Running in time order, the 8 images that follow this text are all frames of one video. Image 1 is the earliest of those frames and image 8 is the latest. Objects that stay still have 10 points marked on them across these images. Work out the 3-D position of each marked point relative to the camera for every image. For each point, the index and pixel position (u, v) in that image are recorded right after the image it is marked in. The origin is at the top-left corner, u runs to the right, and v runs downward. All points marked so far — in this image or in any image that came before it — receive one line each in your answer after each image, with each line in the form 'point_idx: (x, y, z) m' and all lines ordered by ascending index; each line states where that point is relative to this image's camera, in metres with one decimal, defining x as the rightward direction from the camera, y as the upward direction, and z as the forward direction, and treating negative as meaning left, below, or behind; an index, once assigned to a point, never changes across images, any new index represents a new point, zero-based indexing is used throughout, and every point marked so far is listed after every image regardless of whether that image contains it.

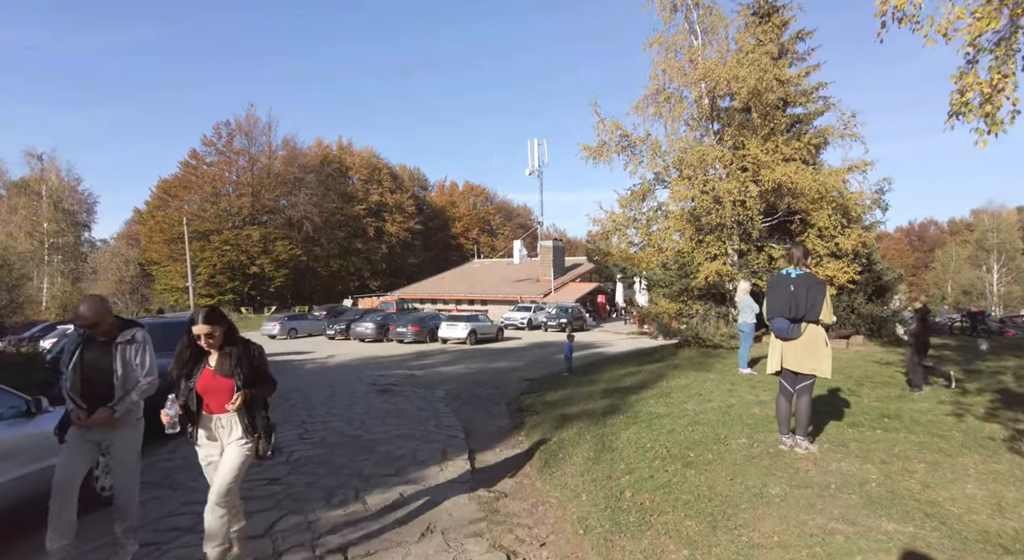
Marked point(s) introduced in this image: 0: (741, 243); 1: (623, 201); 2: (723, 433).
0: (+6.4, +1.0, +17.0) m
1: (+3.6, +2.5, +20.2) m
2: (+2.1, -1.5, +6.2) m
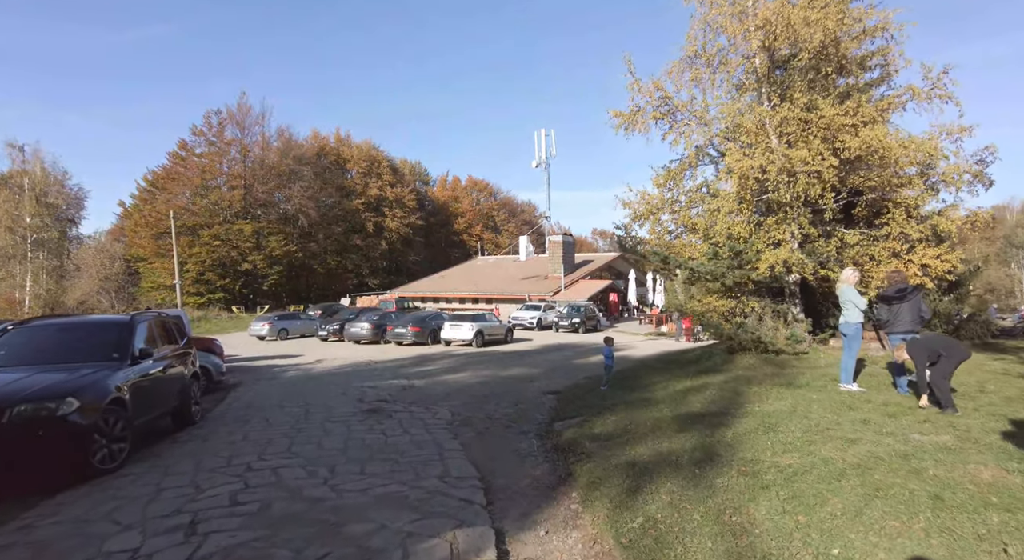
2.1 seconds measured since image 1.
0: (+6.8, +1.2, +14.1) m
1: (+4.0, +2.7, +17.3) m
2: (+2.5, -1.4, +3.3) m
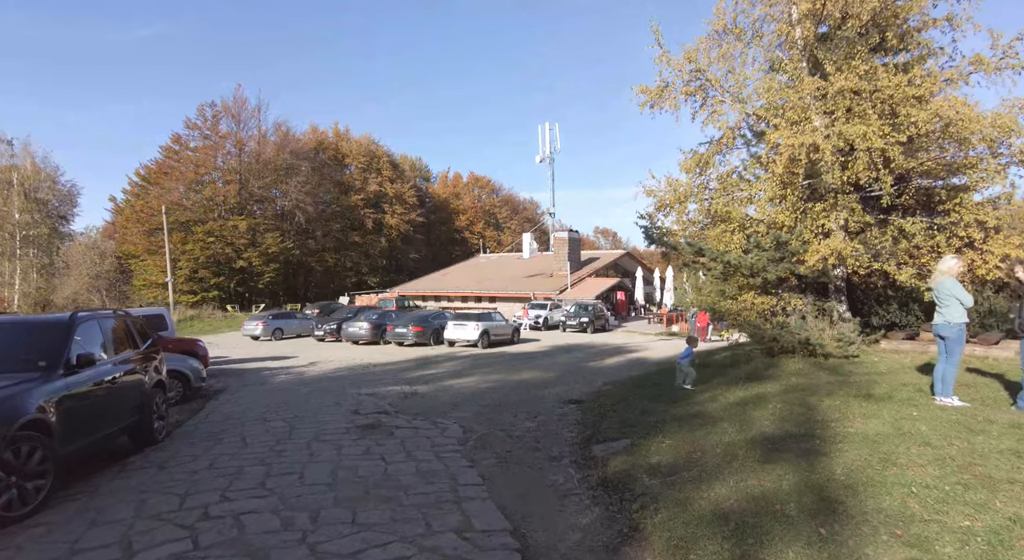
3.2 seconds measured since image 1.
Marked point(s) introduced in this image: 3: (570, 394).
0: (+7.1, +1.3, +12.5) m
1: (+4.3, +2.8, +15.7) m
2: (+2.8, -1.2, +1.7) m
3: (+1.2, -2.3, +12.6) m
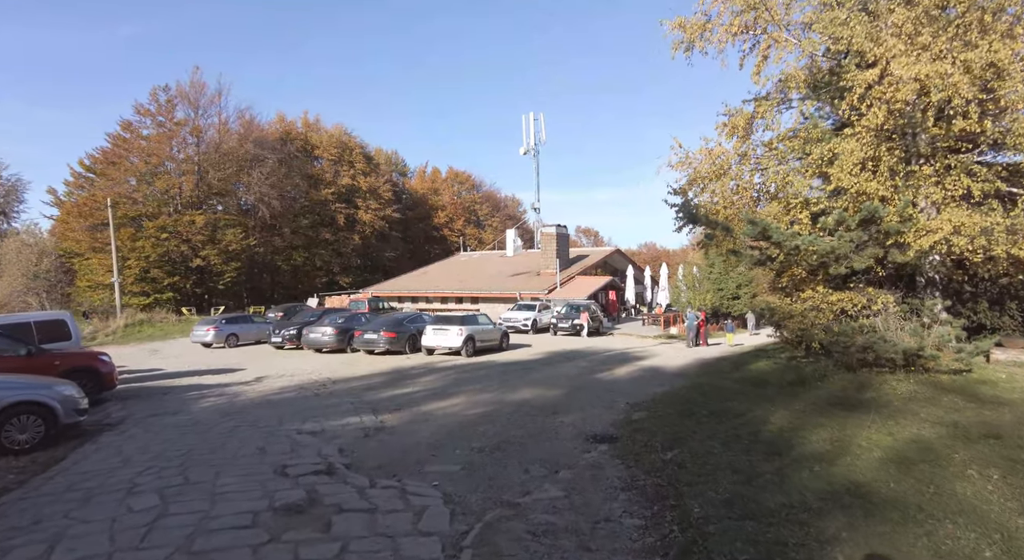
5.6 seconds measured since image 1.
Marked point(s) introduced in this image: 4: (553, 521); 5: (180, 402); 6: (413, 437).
0: (+7.2, +1.5, +9.4) m
1: (+4.2, +2.9, +12.5) m
2: (+3.2, -1.1, -1.6) m
3: (+1.3, -2.2, +9.2) m
4: (+0.3, -2.0, +5.2) m
5: (-6.4, -2.4, +11.8) m
6: (-1.4, -2.2, +8.4) m
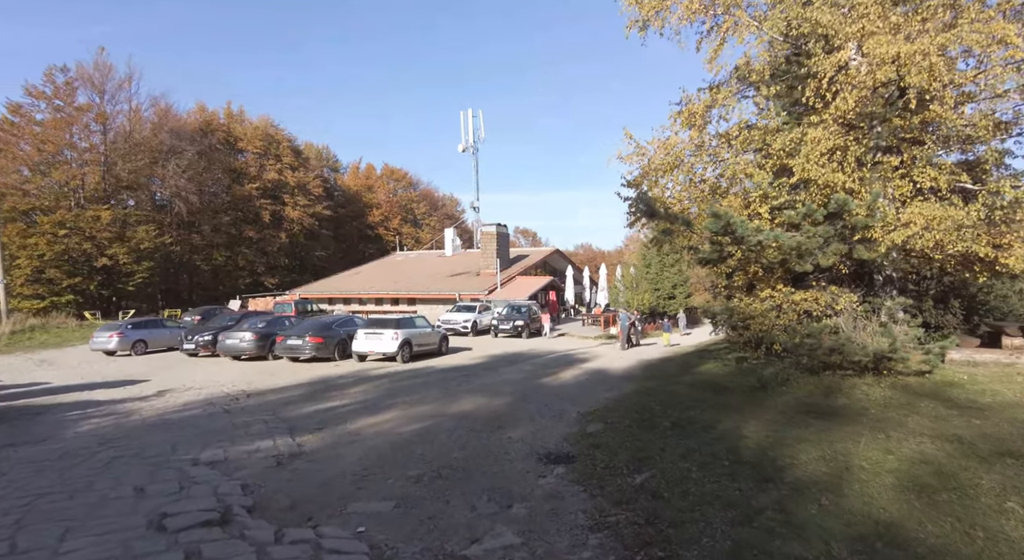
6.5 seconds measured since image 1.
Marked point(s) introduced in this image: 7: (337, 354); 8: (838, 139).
0: (+6.3, +1.5, +8.9) m
1: (+3.1, +2.9, +11.7) m
2: (+3.6, -1.0, -2.4) m
3: (+0.5, -2.2, +8.2) m
4: (0.0, -1.9, +4.0) m
5: (-7.4, -2.4, +9.9) m
6: (-2.0, -2.1, +7.1) m
7: (-5.4, -2.3, +19.0) m
8: (+4.8, +2.1, +9.0) m
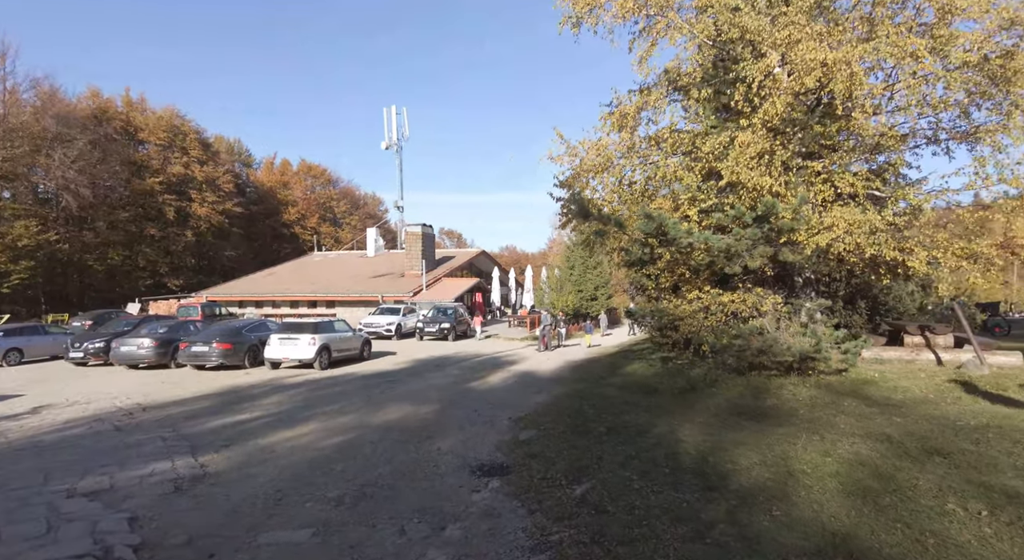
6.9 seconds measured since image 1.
0: (+5.3, +1.5, +9.2) m
1: (+1.8, +2.9, +11.6) m
2: (+4.0, -1.0, -2.3) m
3: (-0.4, -2.2, +7.8) m
4: (-0.4, -1.9, +3.6) m
5: (-8.5, -2.4, +8.5) m
6: (-2.8, -2.2, +6.4) m
7: (-7.6, -2.3, +17.7) m
8: (+3.8, +2.0, +9.2) m
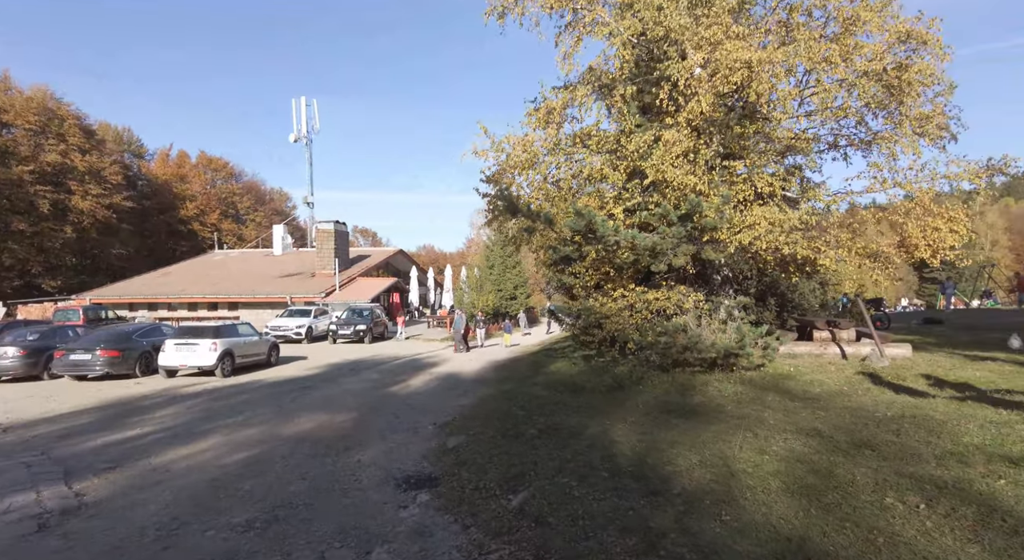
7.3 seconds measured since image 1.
0: (+4.2, +1.5, +9.5) m
1: (+0.3, +2.9, +11.4) m
2: (+4.5, -1.0, -2.1) m
3: (-1.3, -2.2, +7.3) m
4: (-0.7, -1.9, +3.1) m
5: (-9.3, -2.4, +6.8) m
6: (-3.4, -2.1, +5.6) m
7: (-9.8, -2.3, +16.1) m
8: (+2.7, +2.1, +9.2) m
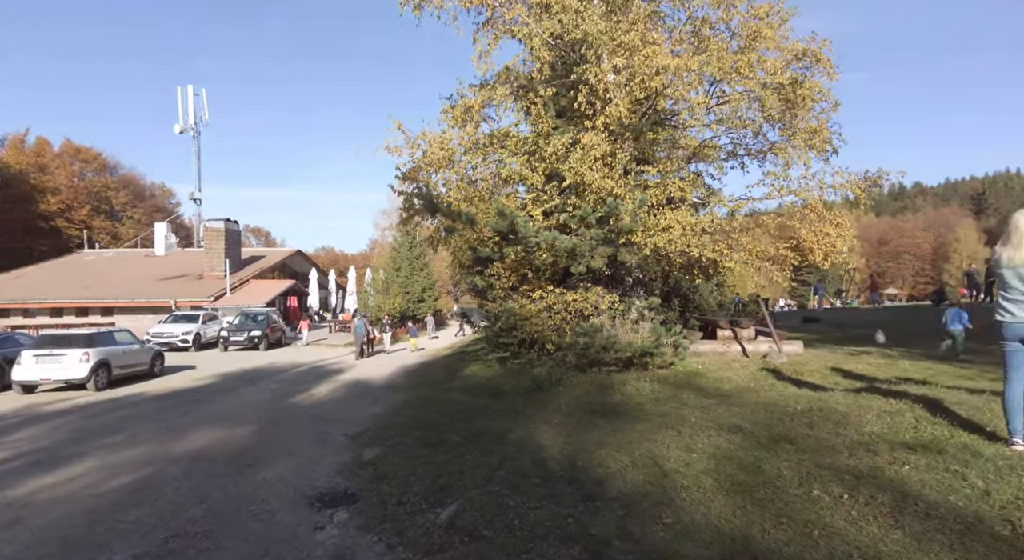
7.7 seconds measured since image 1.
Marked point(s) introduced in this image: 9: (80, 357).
0: (+2.9, +1.5, +9.8) m
1: (-1.2, +2.9, +11.0) m
2: (+5.0, -0.9, -1.6) m
3: (-2.1, -2.2, +6.7) m
4: (-0.9, -1.9, +2.7) m
5: (-10.0, -2.4, +5.0) m
6: (-4.0, -2.2, +4.7) m
7: (-12.0, -2.4, +14.1) m
8: (+1.4, +2.1, +9.3) m
9: (-10.1, -1.7, +14.2) m
